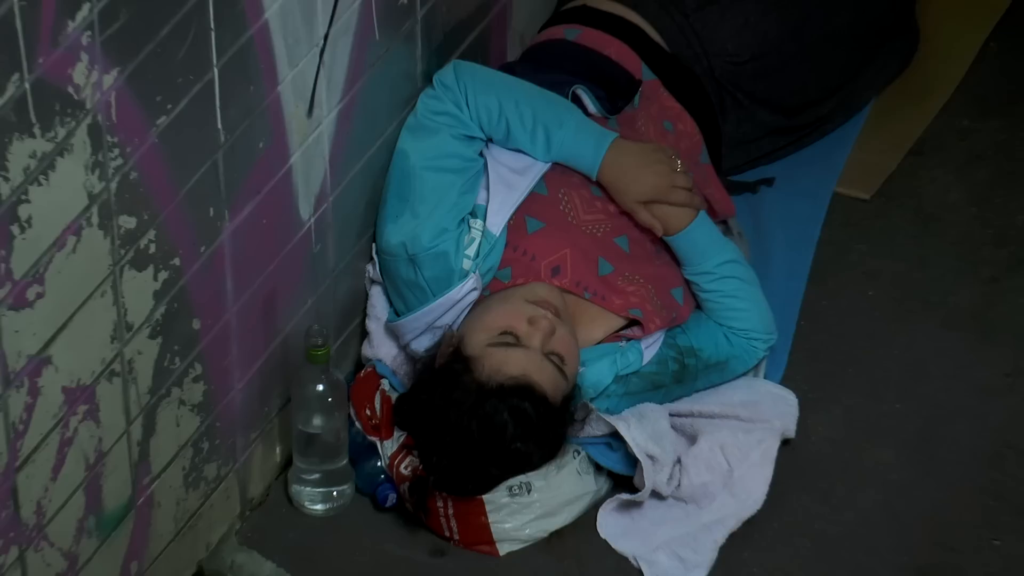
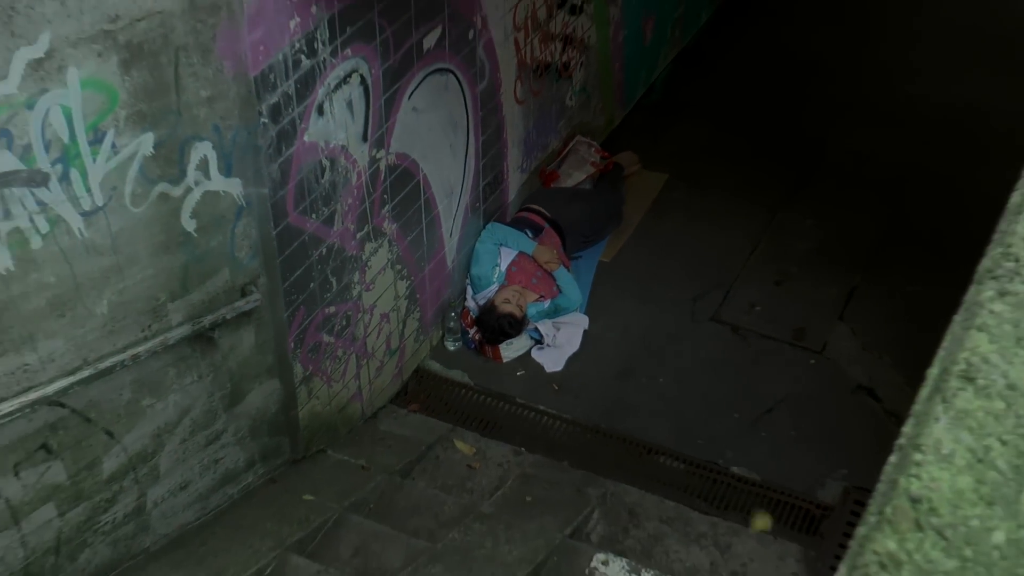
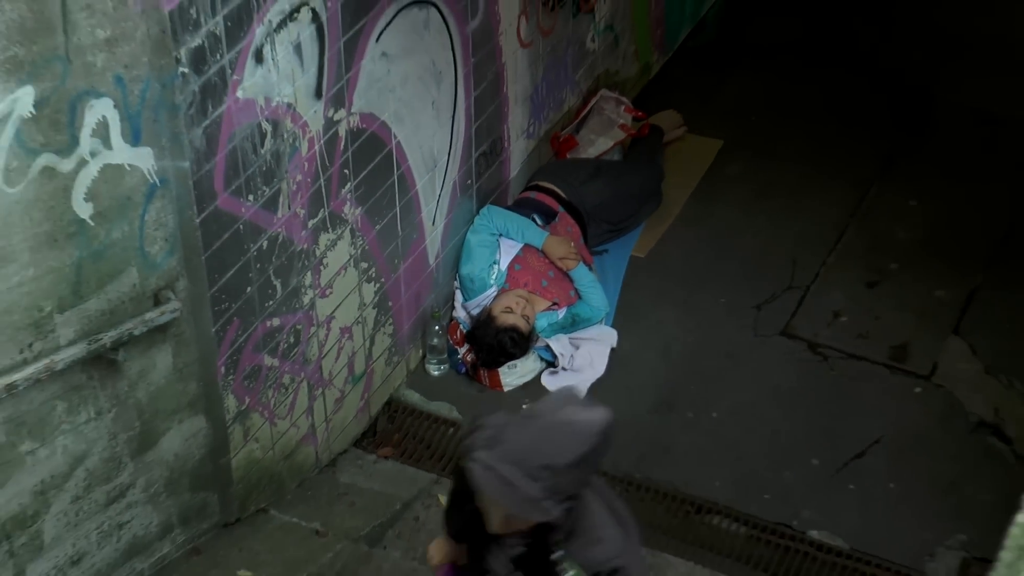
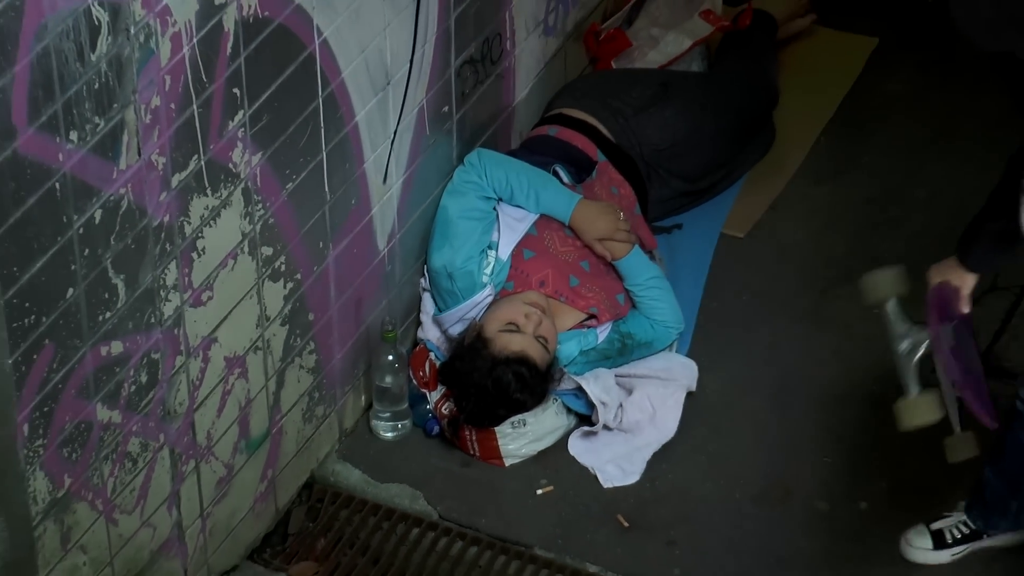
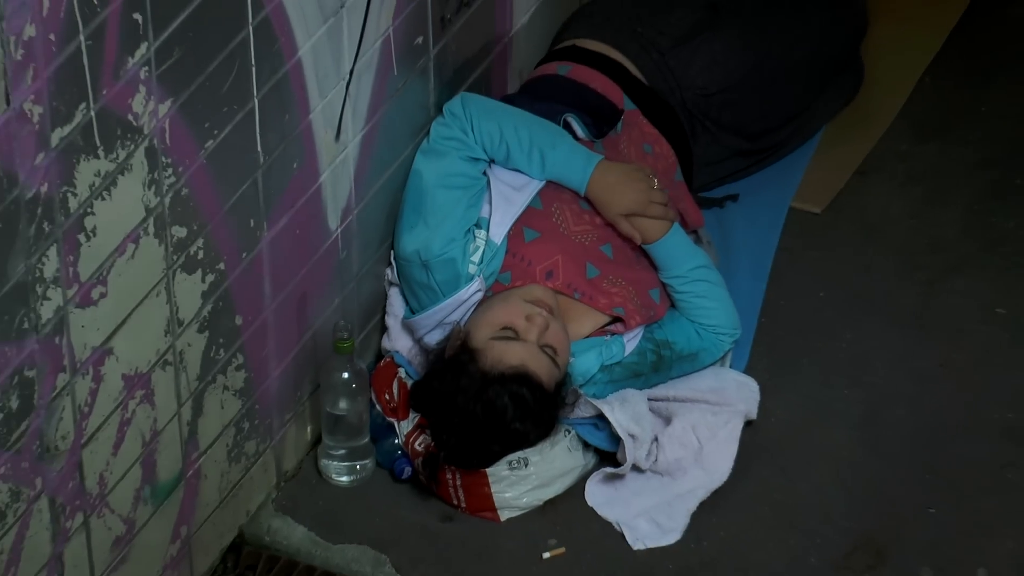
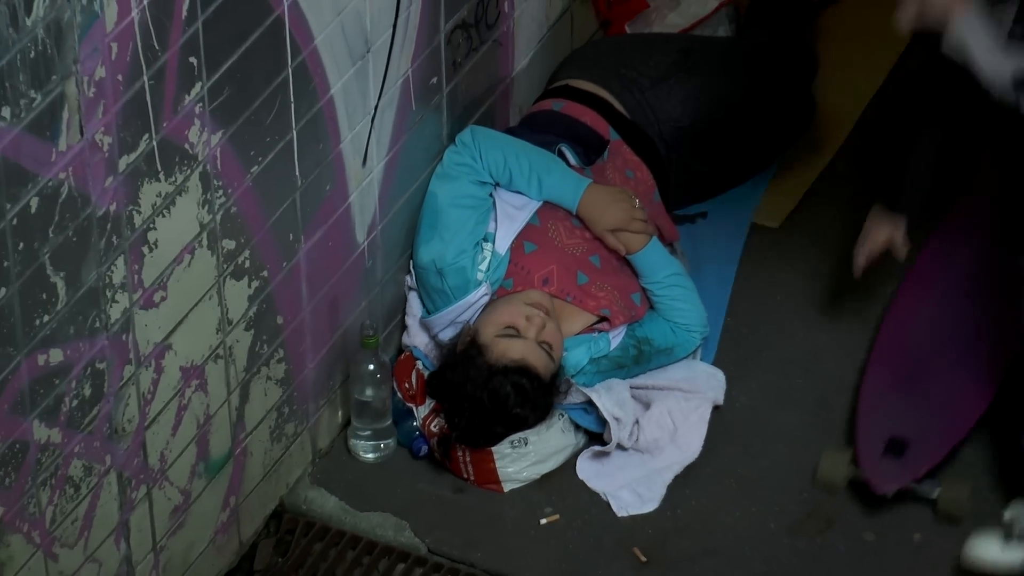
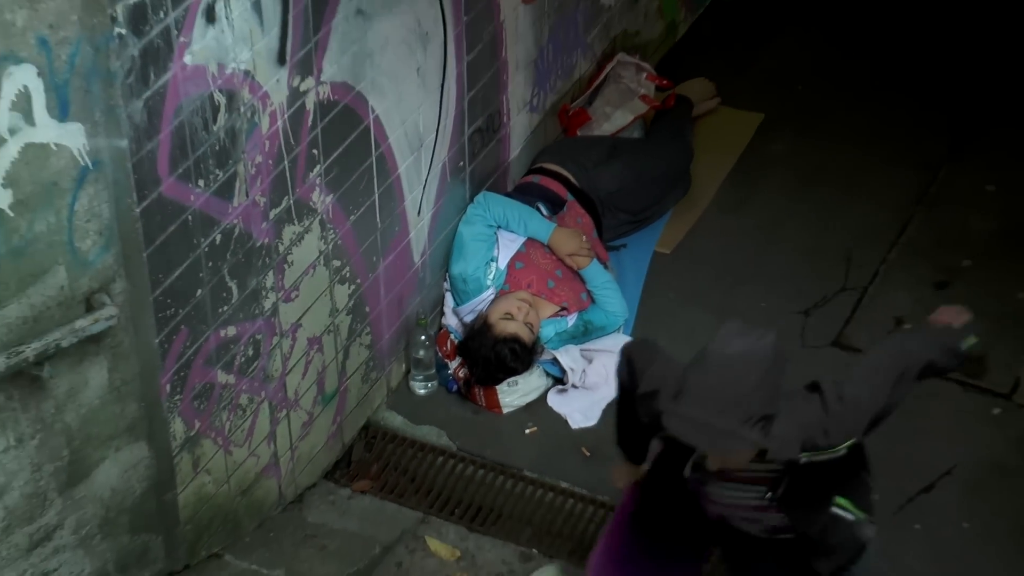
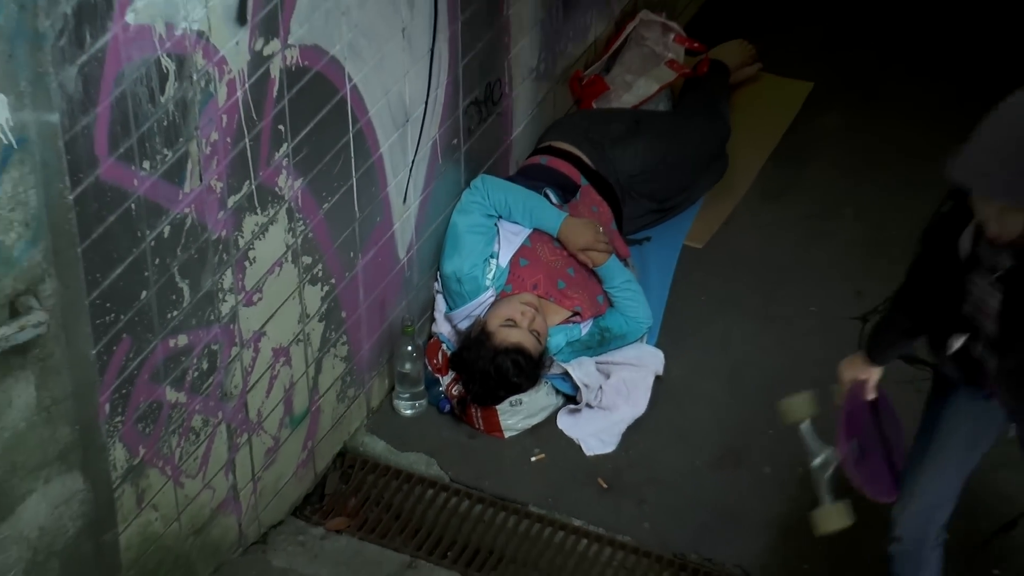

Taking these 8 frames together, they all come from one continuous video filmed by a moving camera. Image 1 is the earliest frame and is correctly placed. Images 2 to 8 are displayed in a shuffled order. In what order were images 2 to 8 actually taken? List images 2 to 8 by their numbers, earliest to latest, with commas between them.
5, 6, 4, 8, 7, 3, 2
